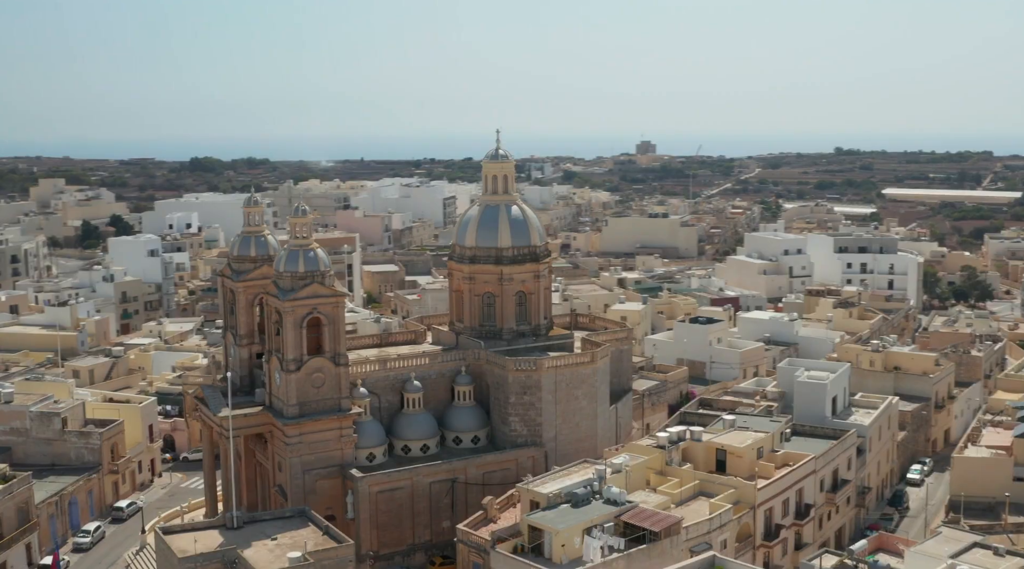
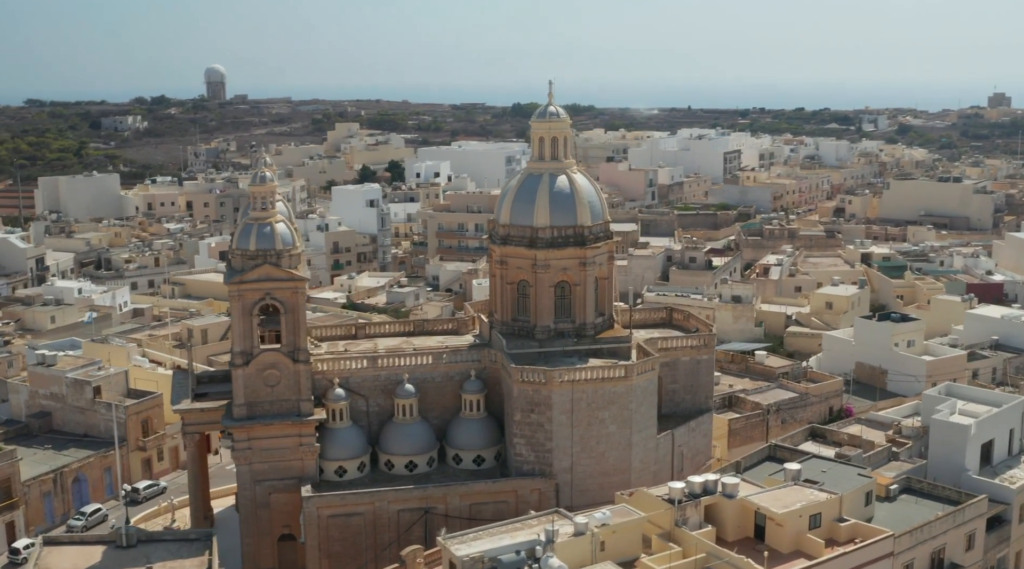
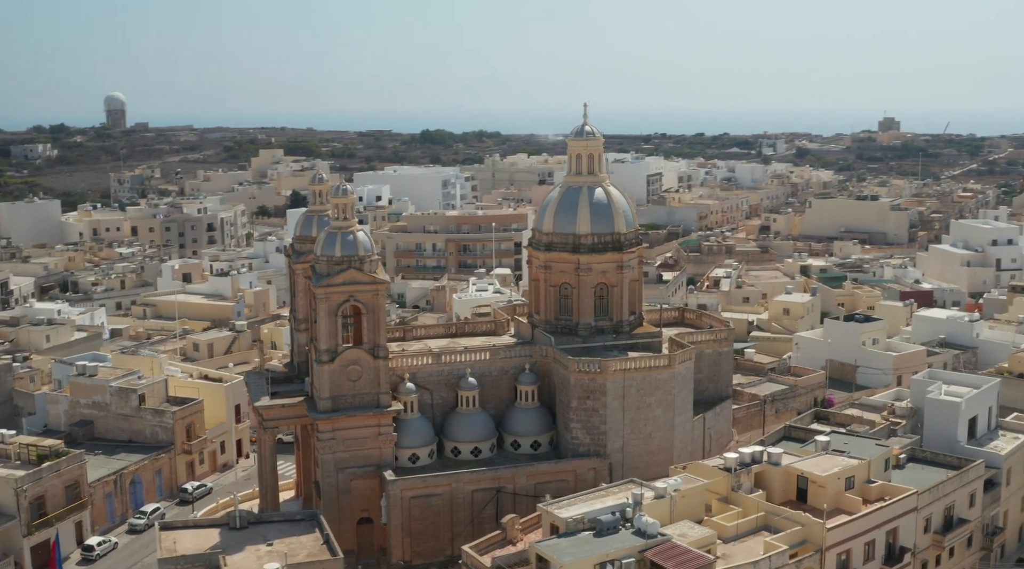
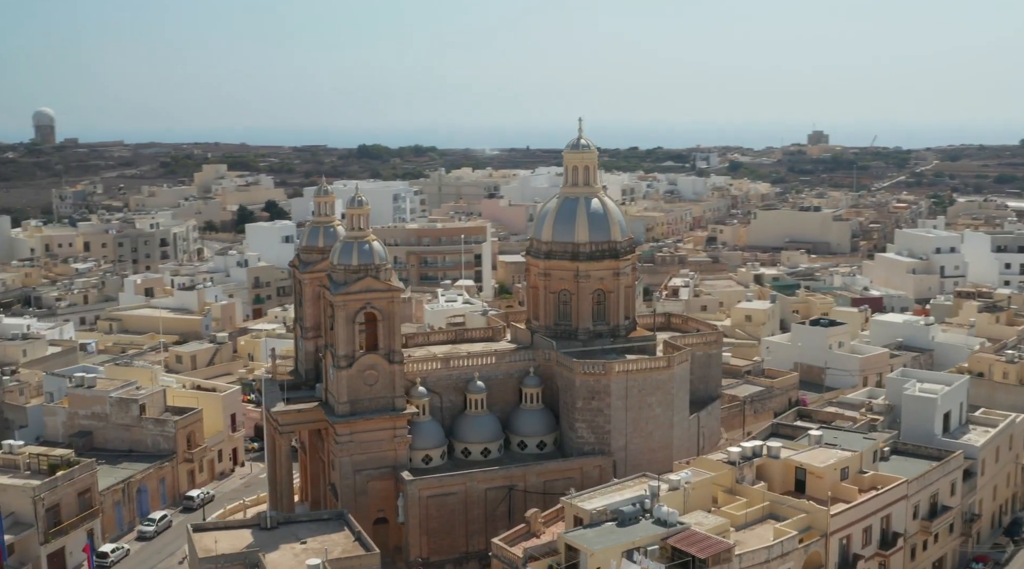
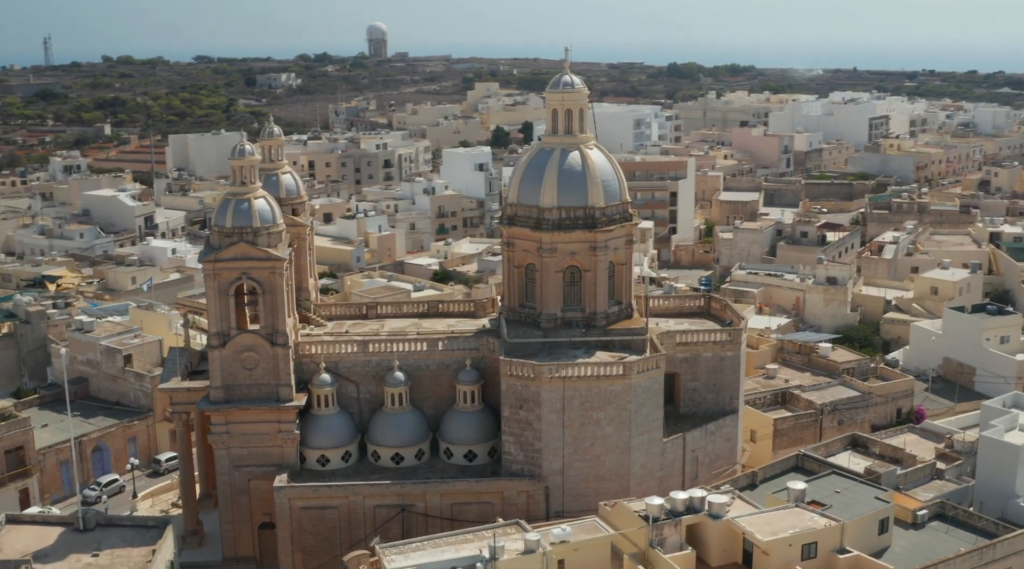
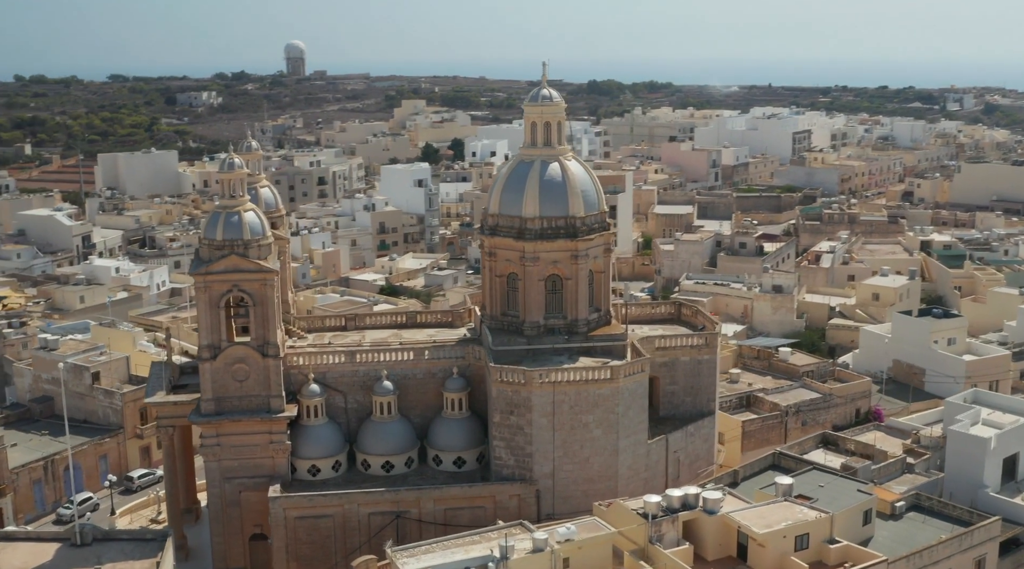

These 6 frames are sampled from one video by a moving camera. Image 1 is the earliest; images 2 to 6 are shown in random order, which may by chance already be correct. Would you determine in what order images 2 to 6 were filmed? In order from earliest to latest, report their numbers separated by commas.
4, 3, 2, 6, 5
